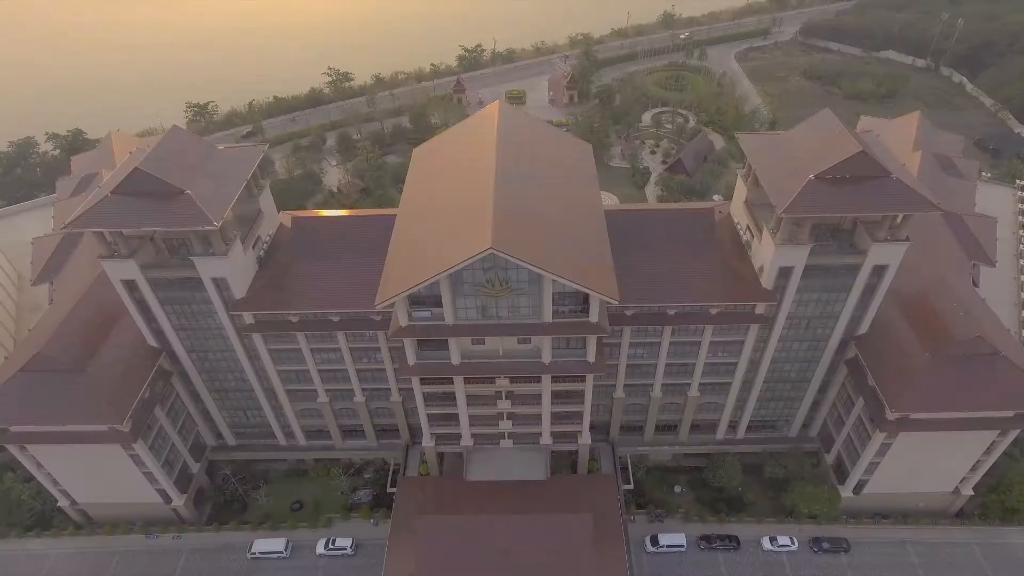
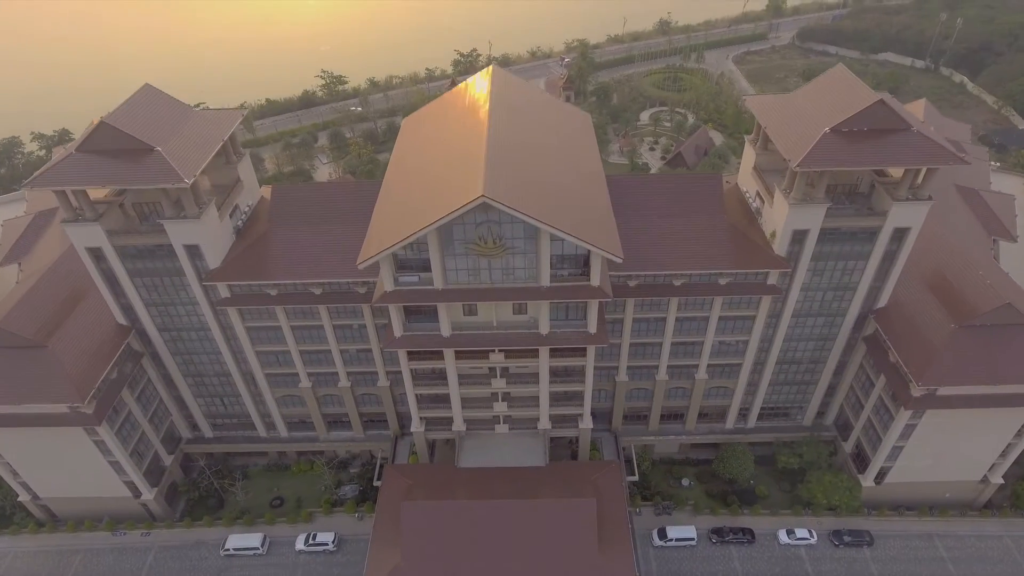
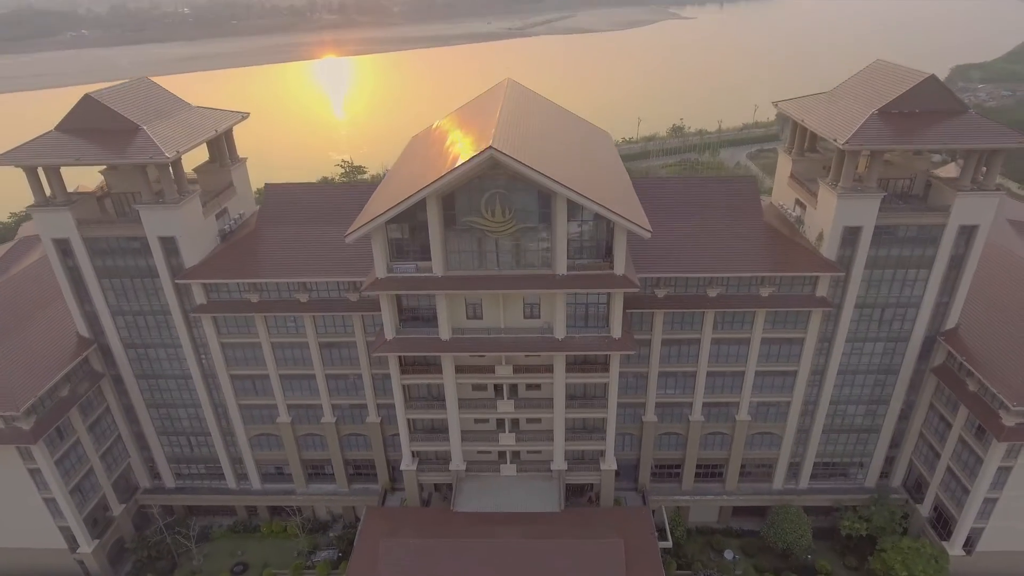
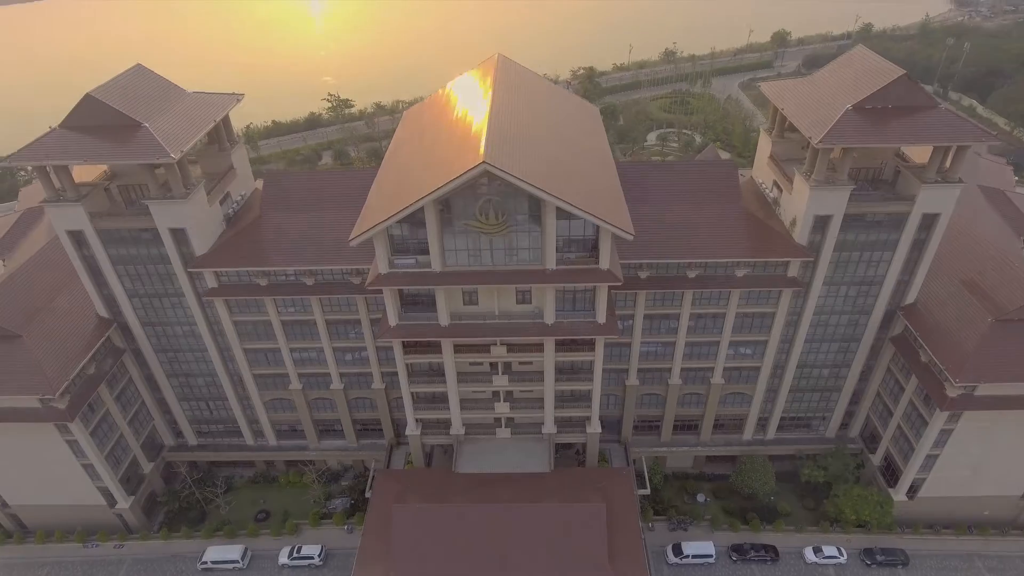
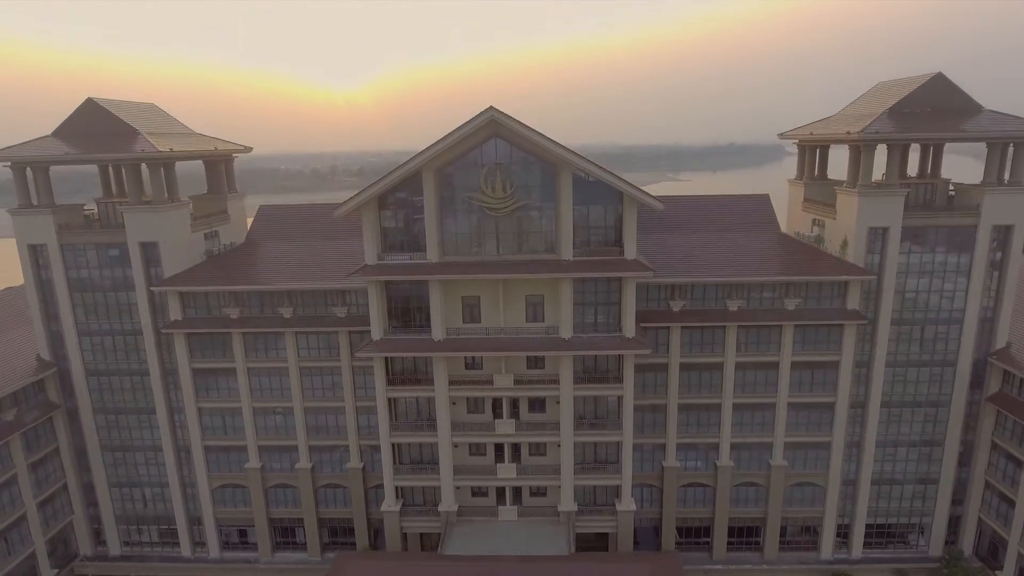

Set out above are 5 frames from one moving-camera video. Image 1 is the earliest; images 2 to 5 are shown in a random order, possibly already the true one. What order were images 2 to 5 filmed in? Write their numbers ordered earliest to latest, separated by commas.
2, 4, 3, 5
